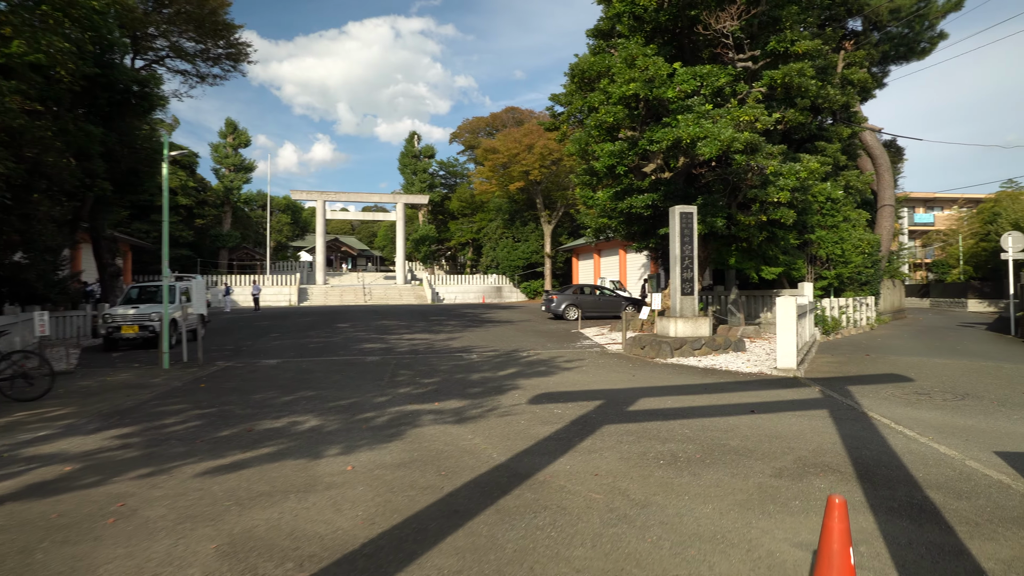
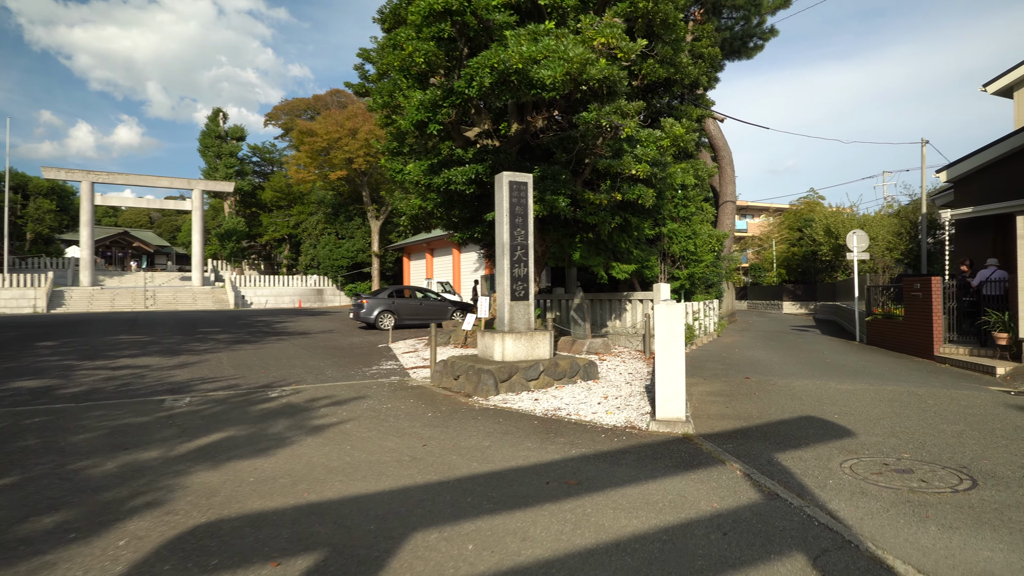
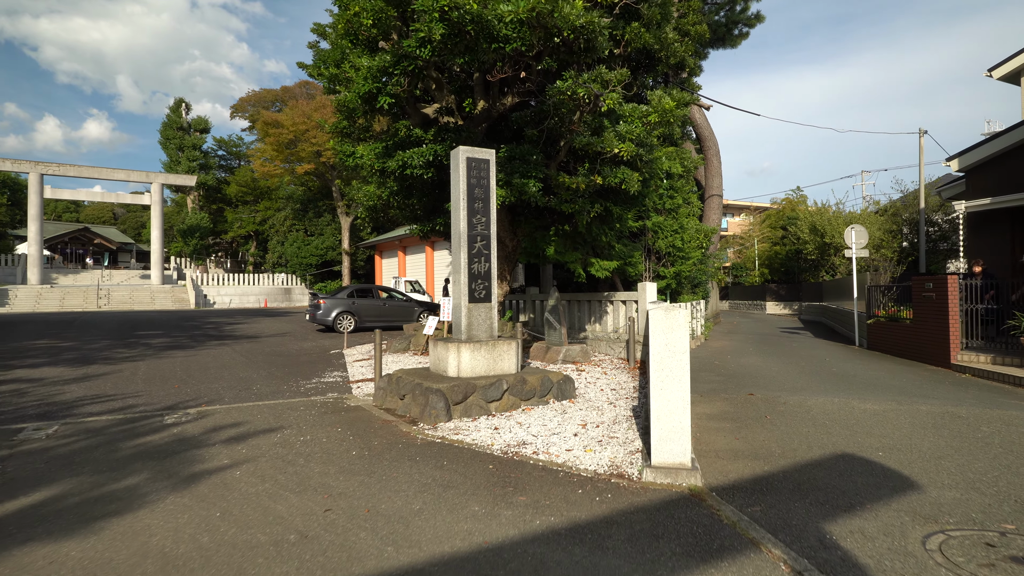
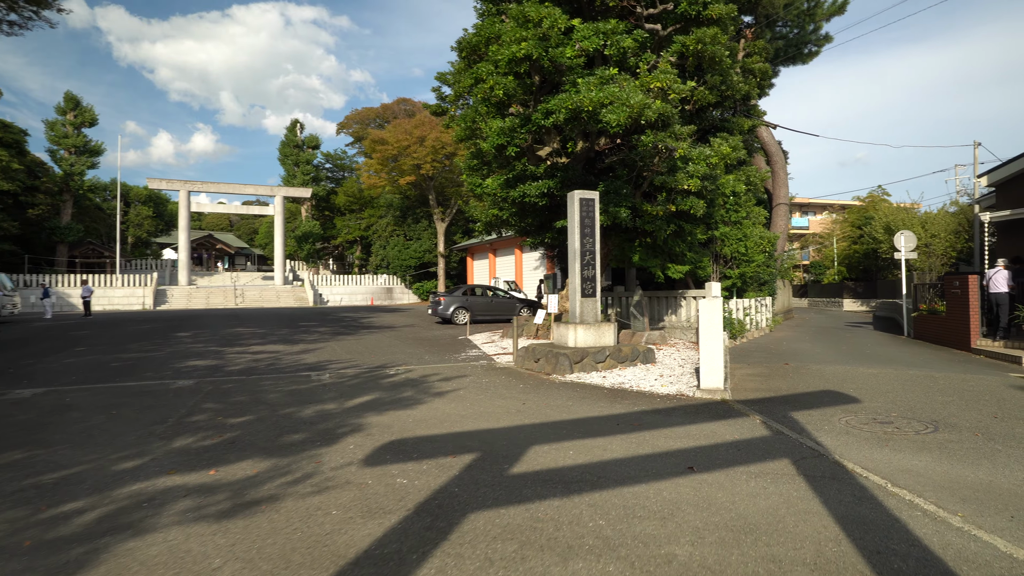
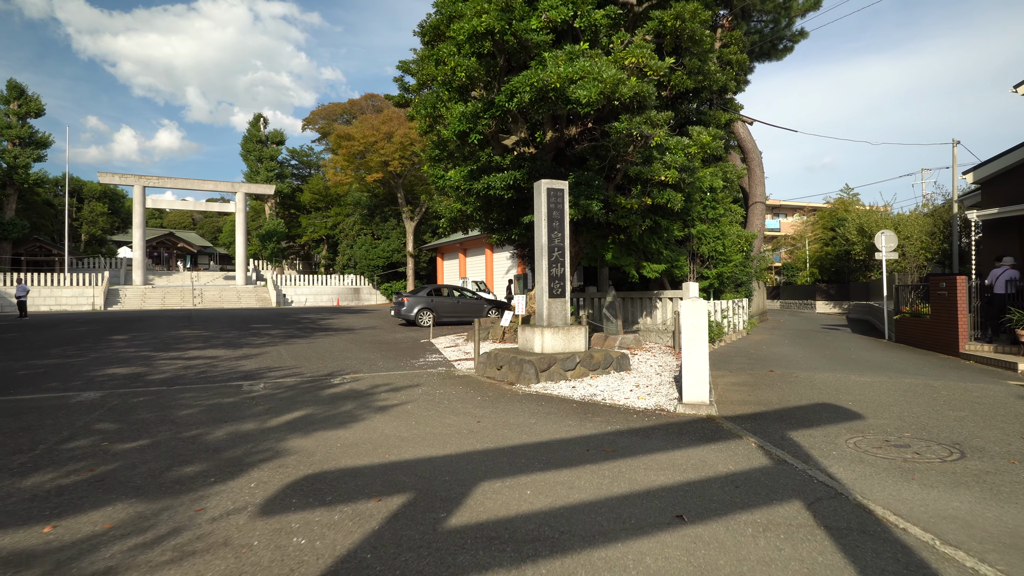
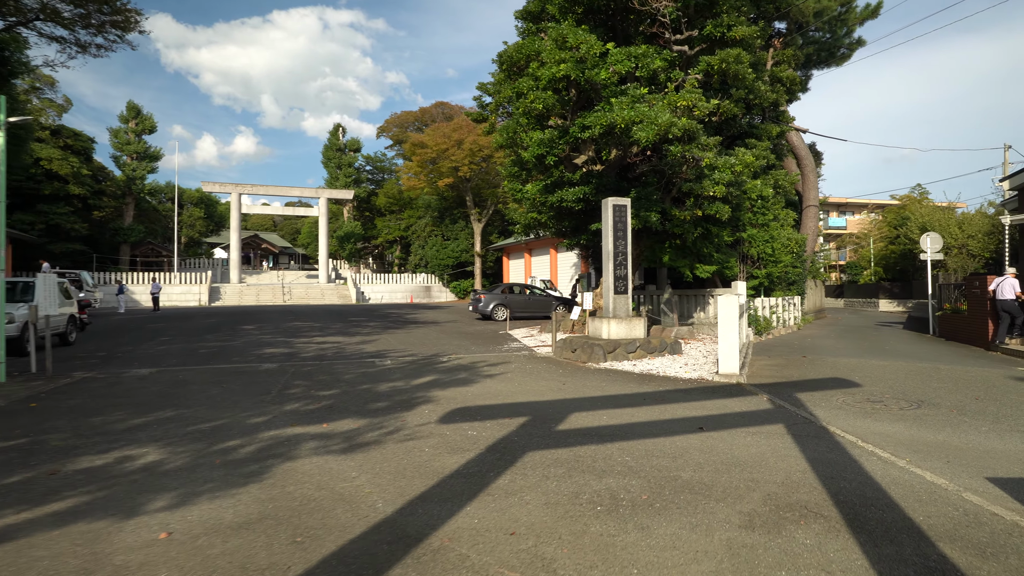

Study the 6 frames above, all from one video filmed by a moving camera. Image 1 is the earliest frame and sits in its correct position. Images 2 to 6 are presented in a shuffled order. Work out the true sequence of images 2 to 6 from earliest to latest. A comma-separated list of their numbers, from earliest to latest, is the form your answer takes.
6, 4, 5, 2, 3
